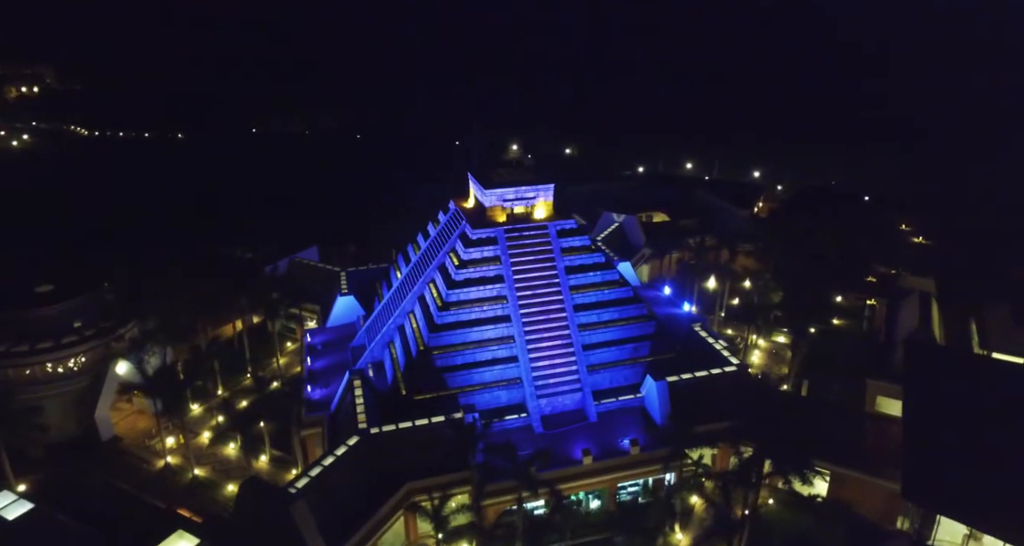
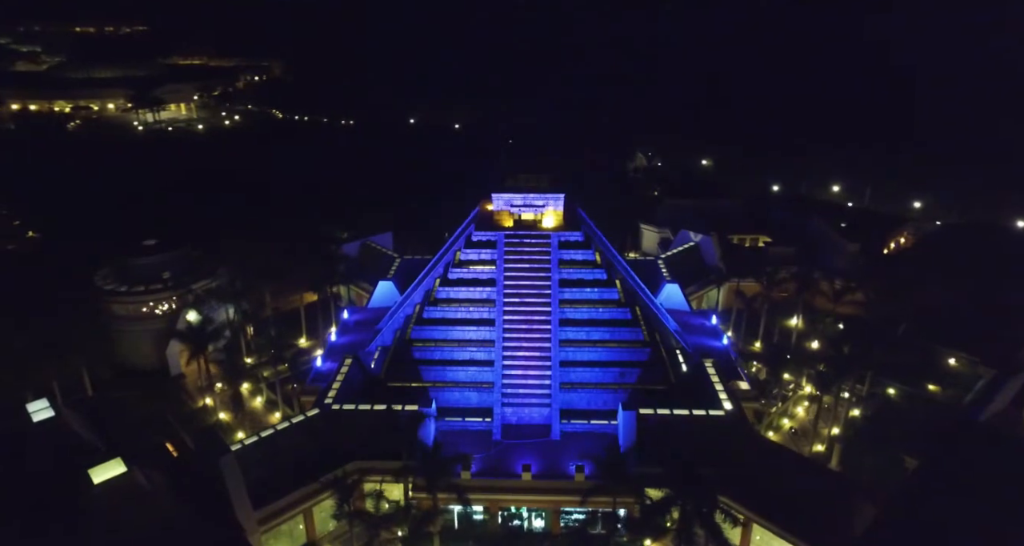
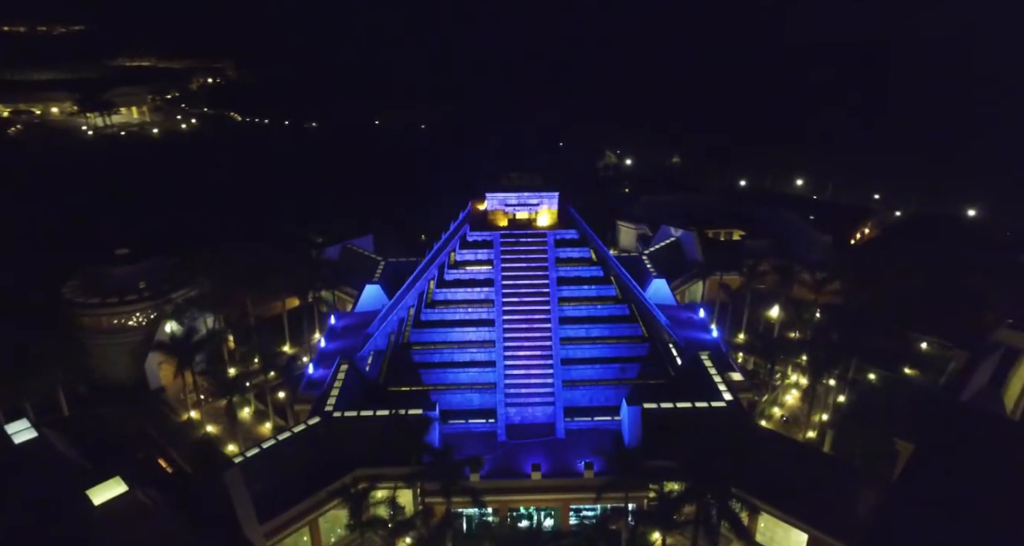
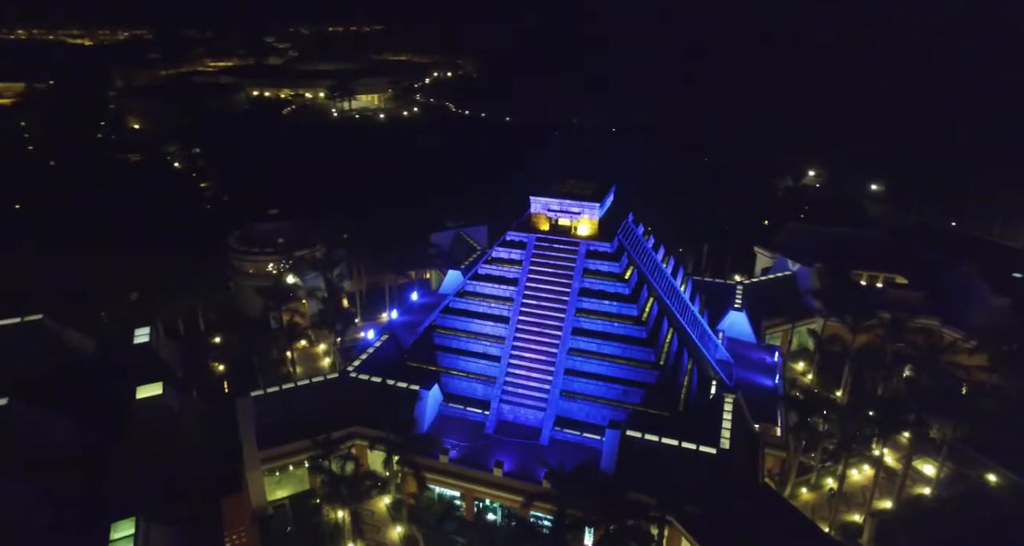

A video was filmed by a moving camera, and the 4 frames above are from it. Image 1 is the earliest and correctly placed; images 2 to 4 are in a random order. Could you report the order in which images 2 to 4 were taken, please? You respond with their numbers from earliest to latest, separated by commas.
3, 2, 4
